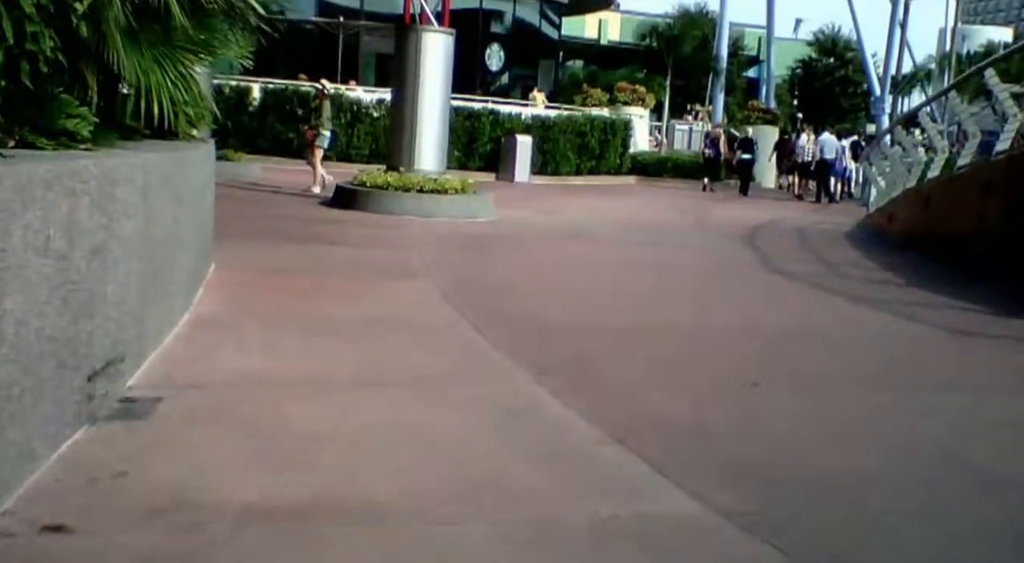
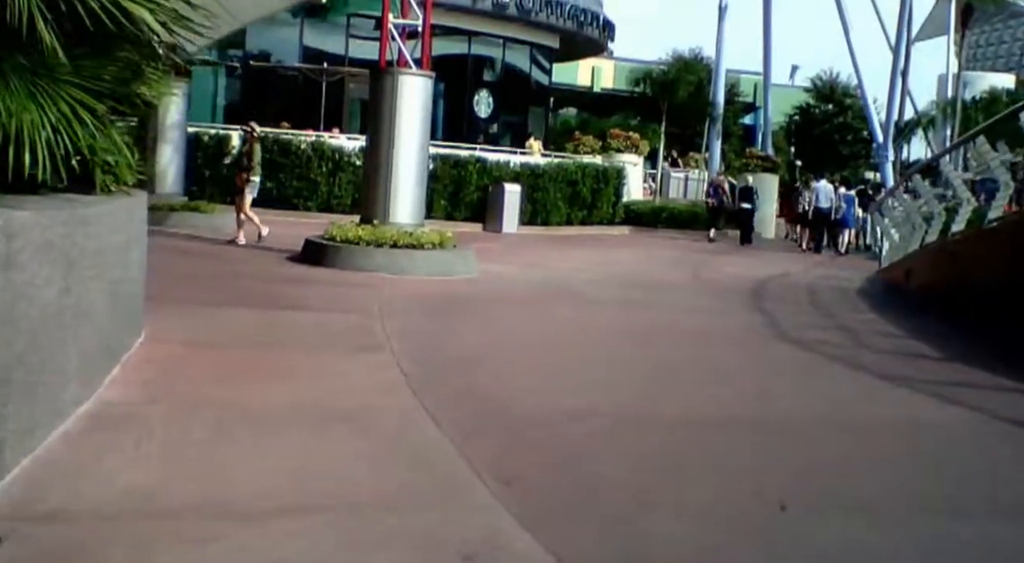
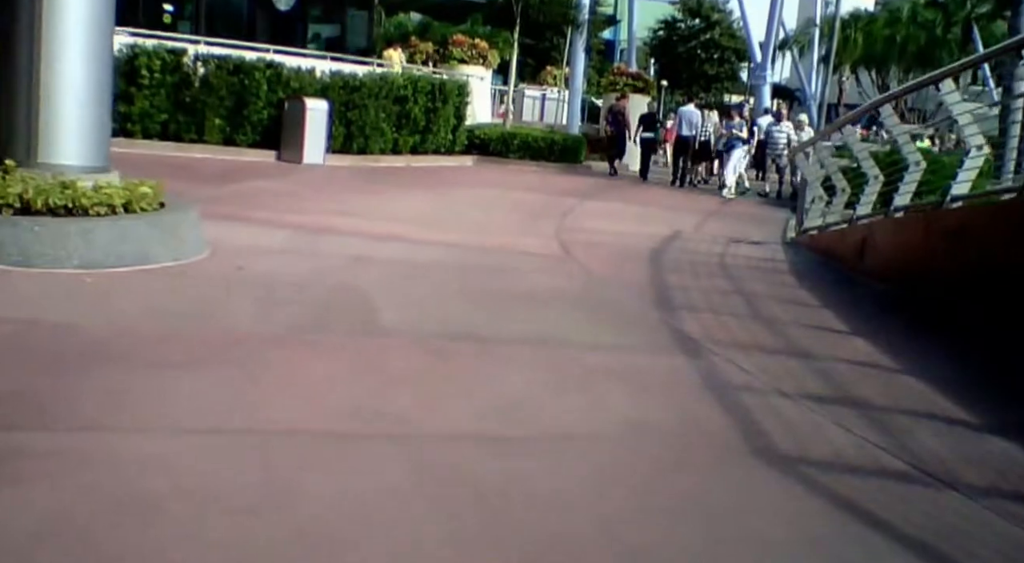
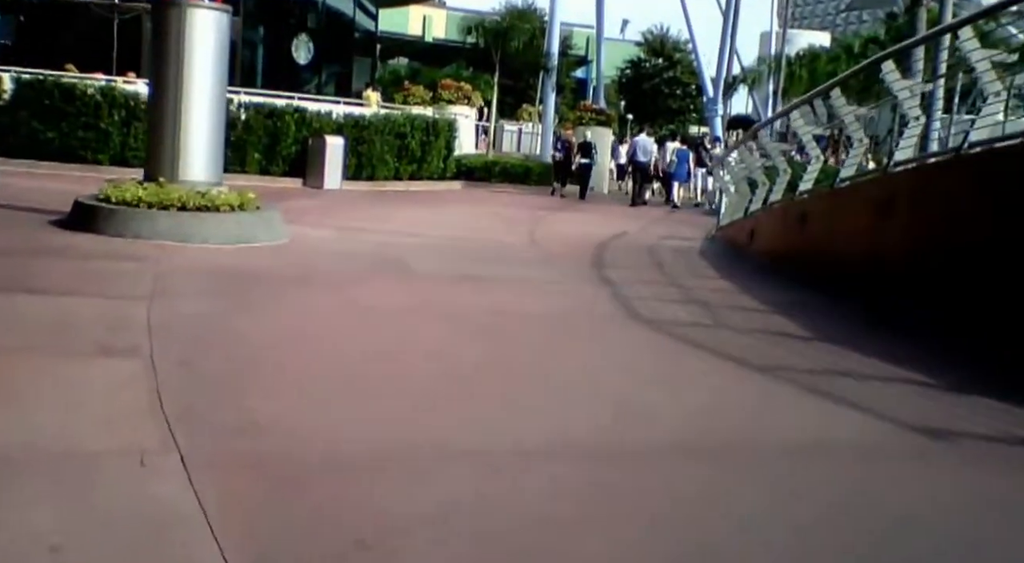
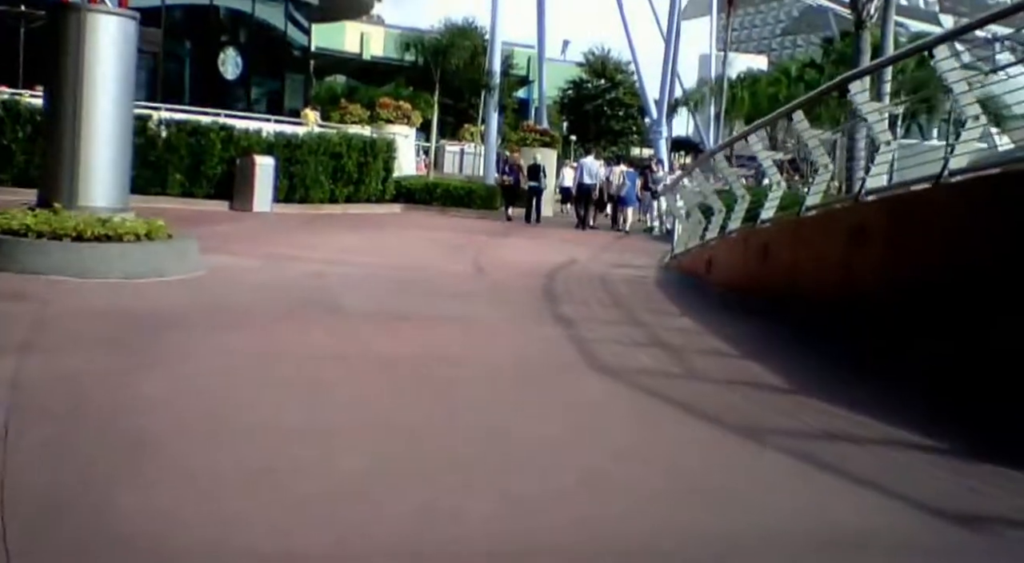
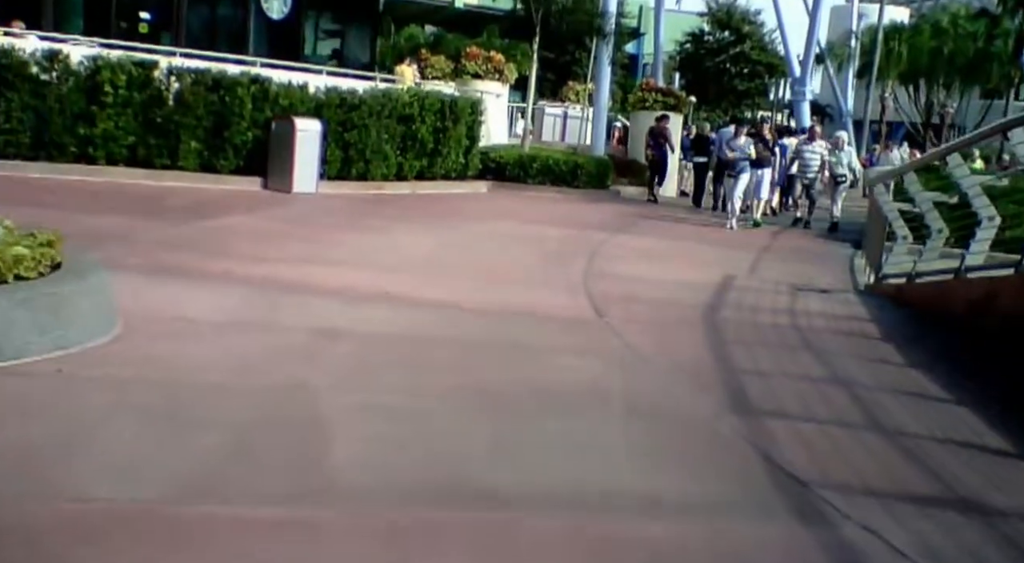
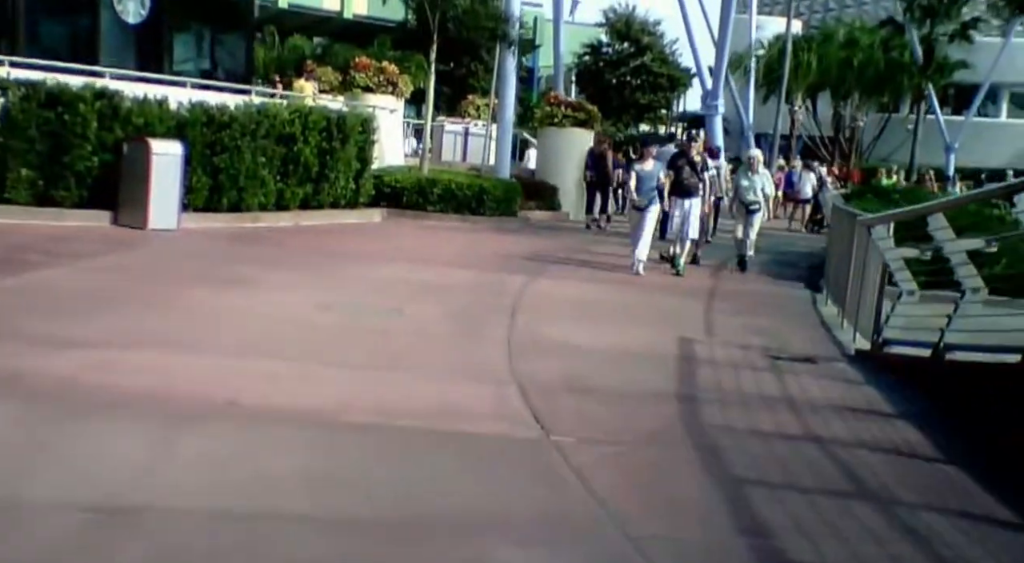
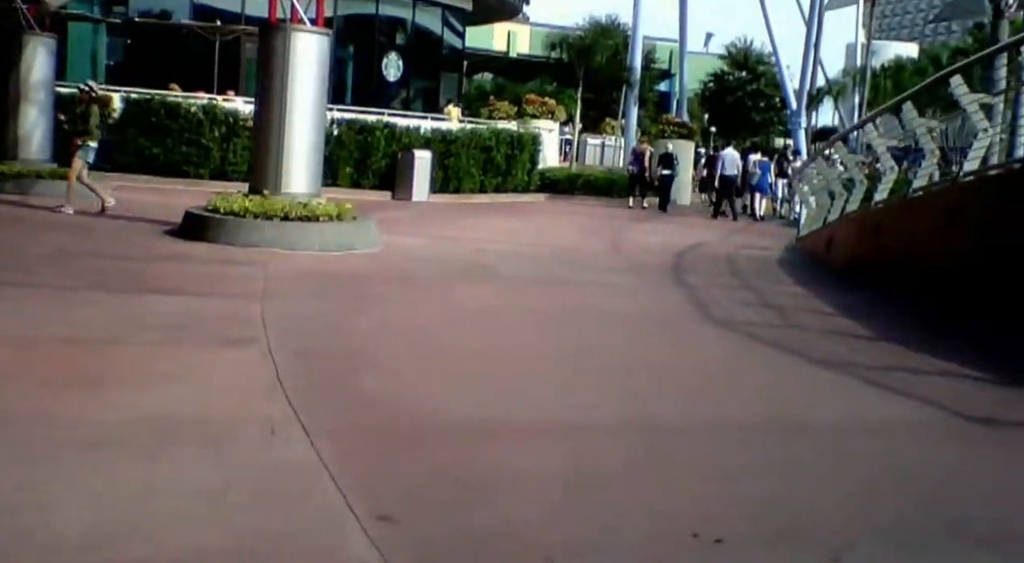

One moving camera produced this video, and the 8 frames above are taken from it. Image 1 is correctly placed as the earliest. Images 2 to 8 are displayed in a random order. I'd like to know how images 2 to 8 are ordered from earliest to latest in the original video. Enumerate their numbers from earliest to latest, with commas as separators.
2, 8, 4, 5, 3, 6, 7
